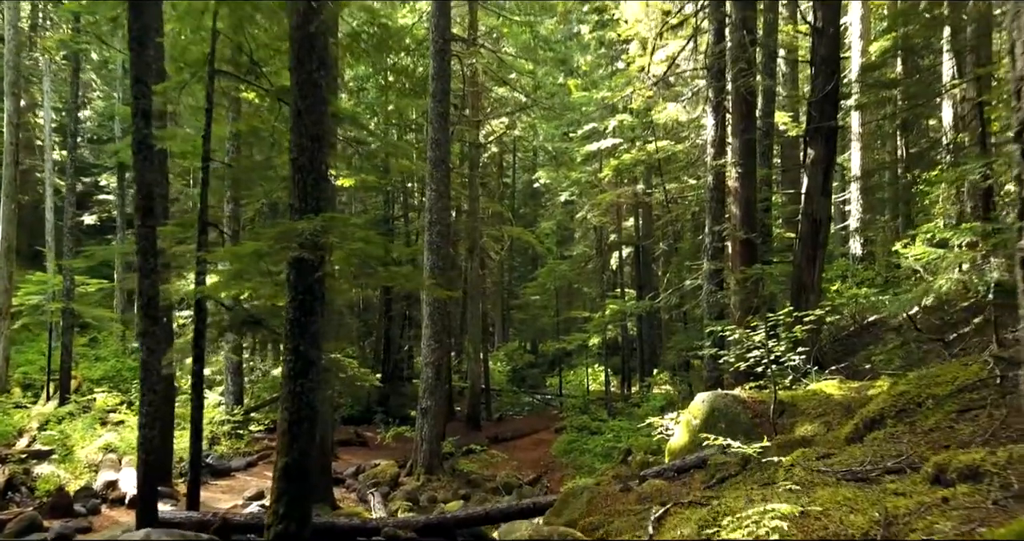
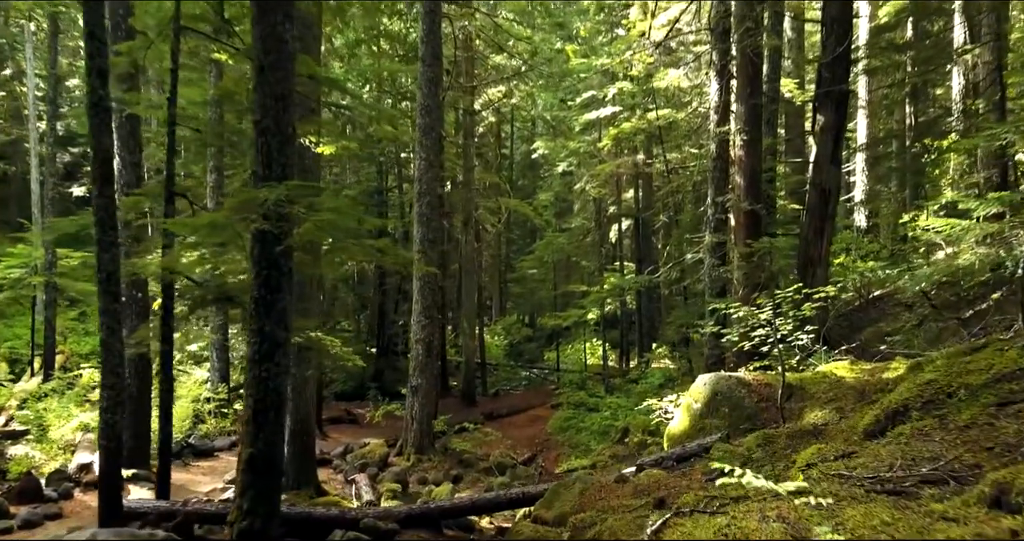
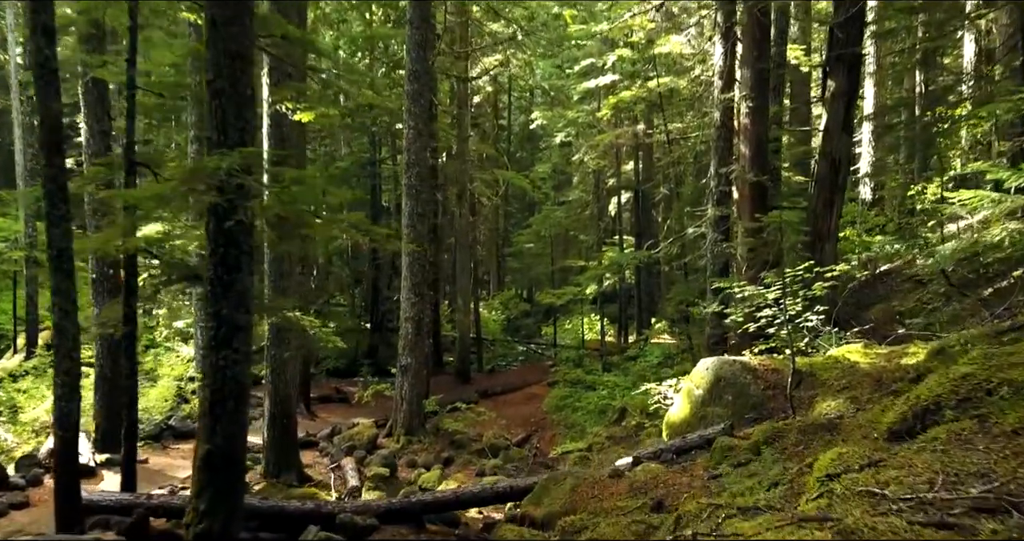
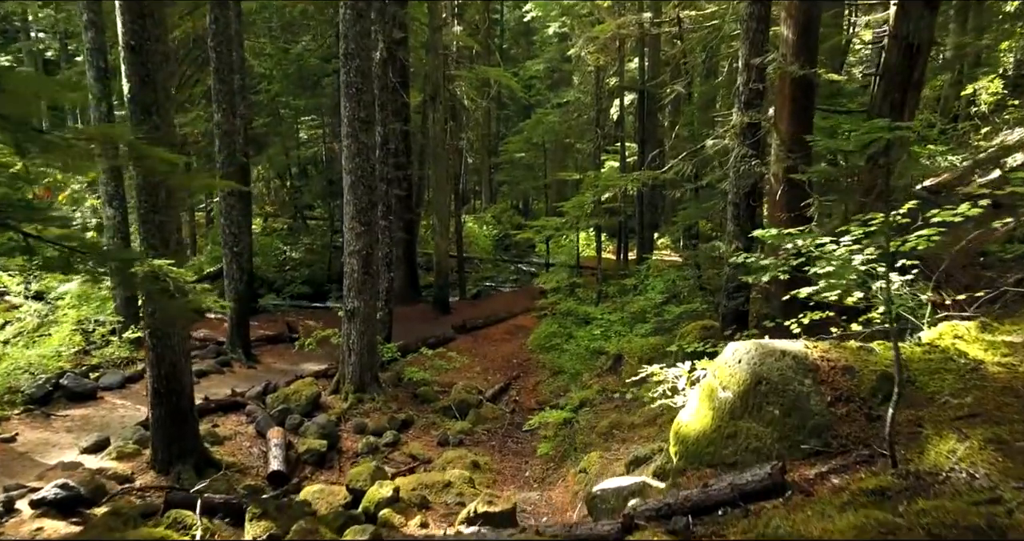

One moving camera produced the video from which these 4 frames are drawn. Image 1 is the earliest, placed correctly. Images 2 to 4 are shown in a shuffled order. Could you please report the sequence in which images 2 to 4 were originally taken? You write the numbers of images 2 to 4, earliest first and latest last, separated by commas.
2, 3, 4
